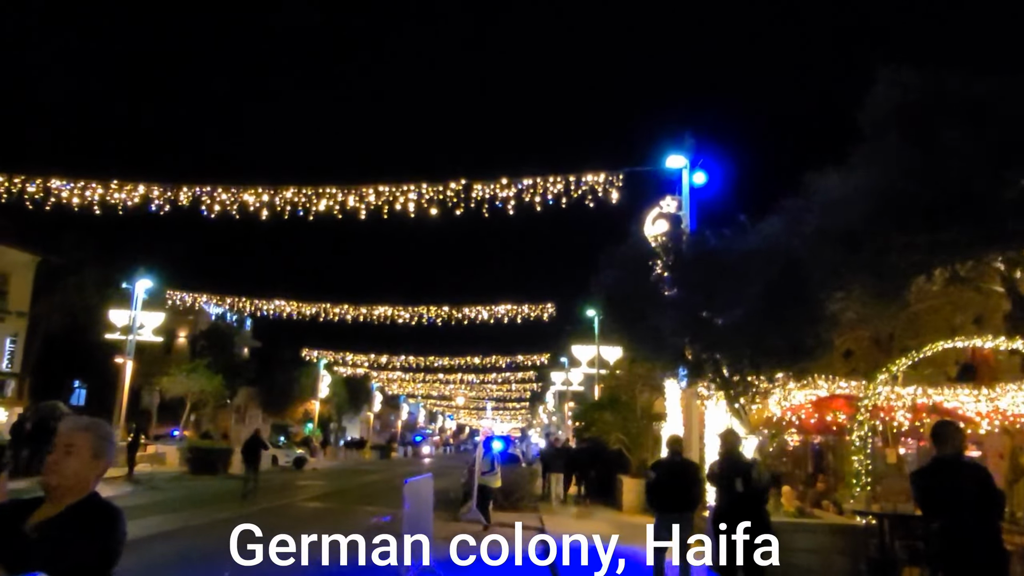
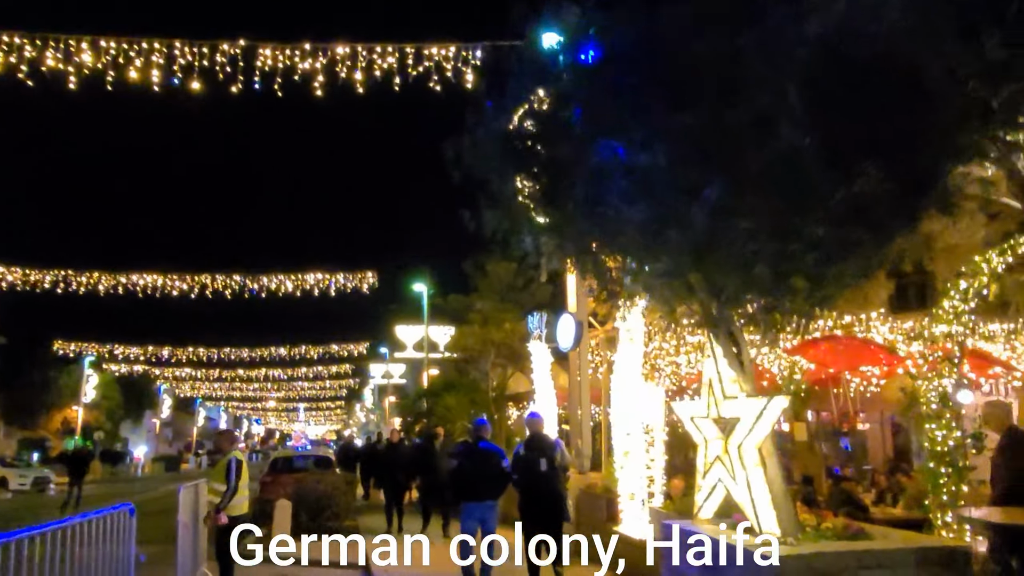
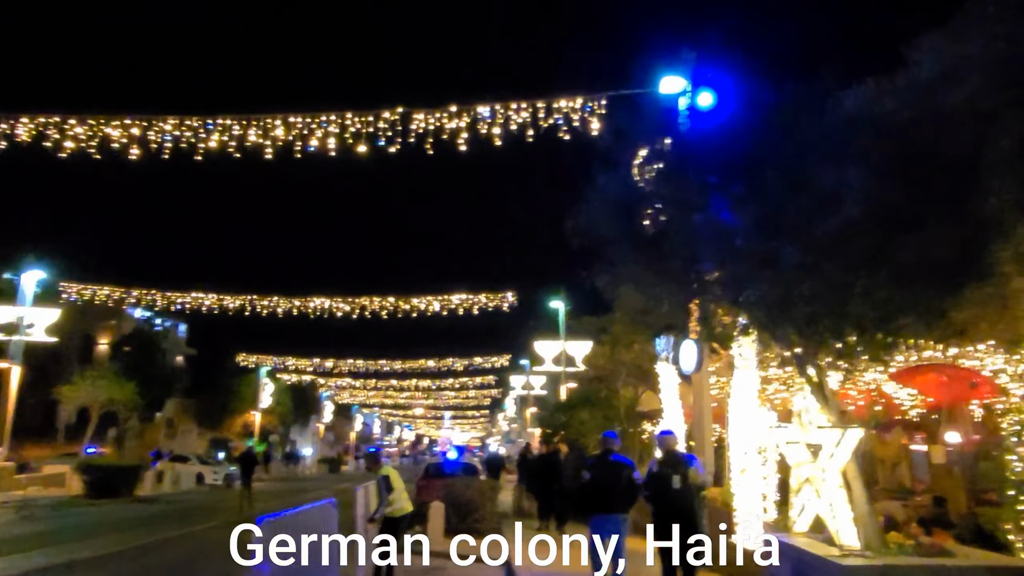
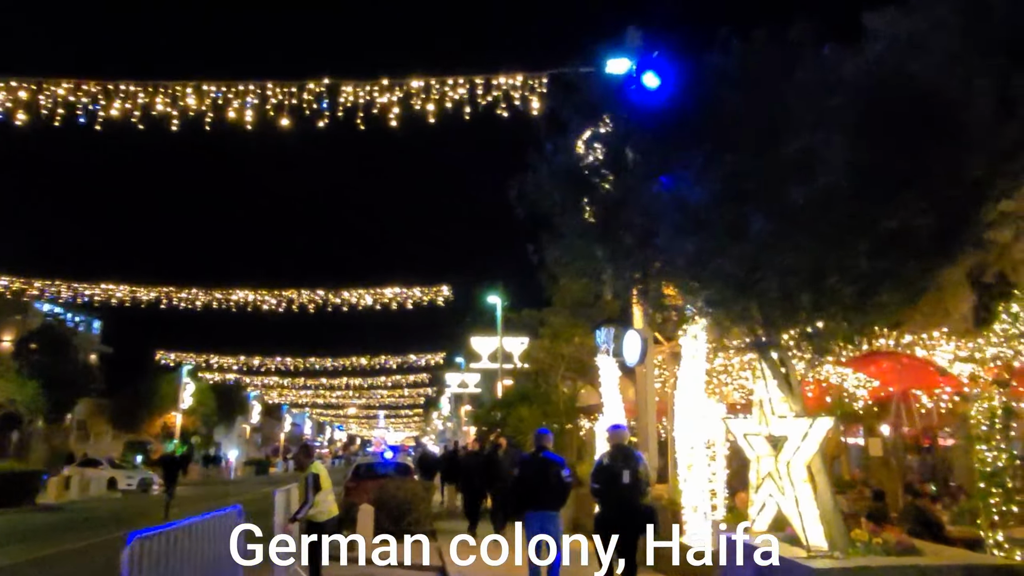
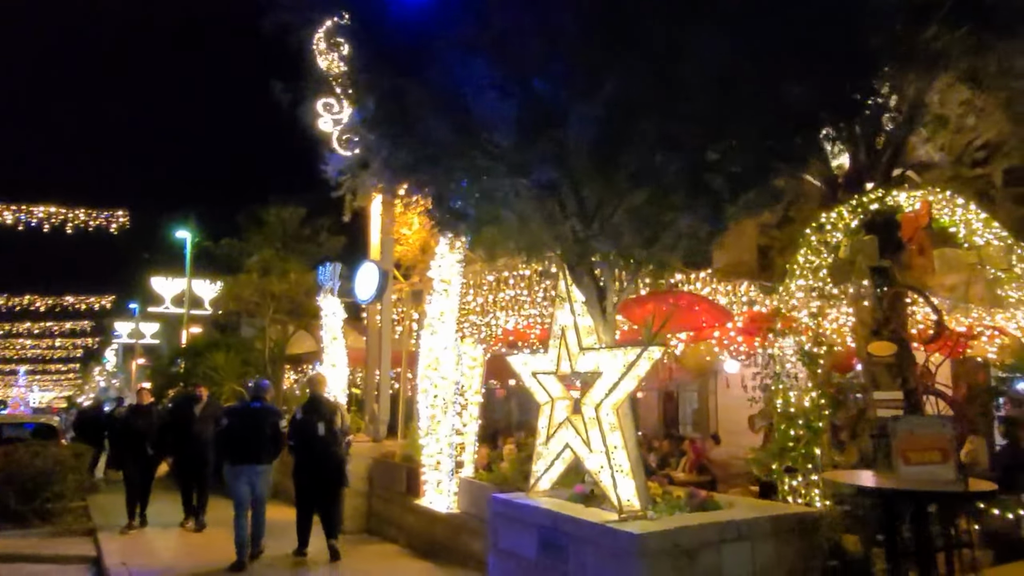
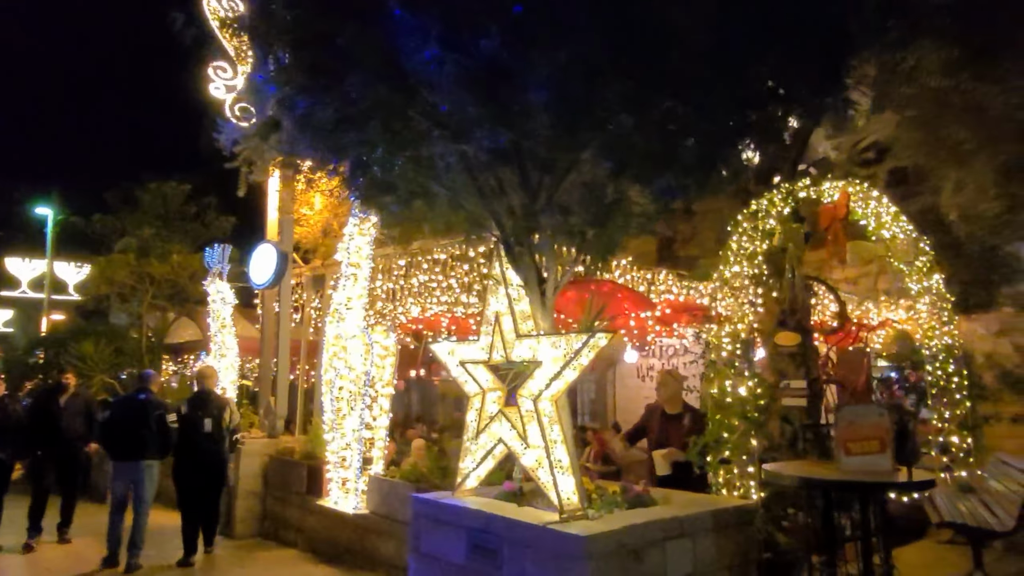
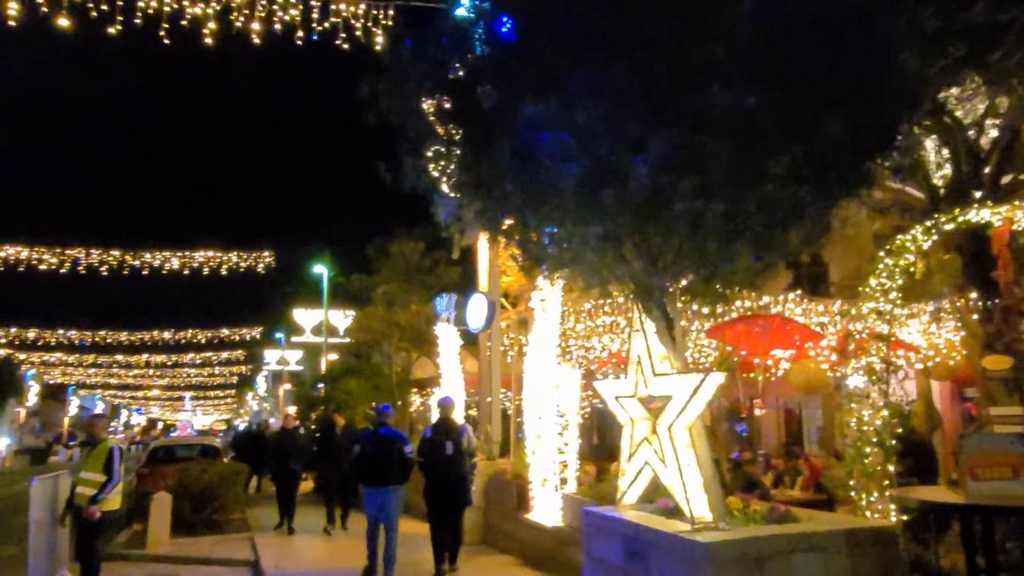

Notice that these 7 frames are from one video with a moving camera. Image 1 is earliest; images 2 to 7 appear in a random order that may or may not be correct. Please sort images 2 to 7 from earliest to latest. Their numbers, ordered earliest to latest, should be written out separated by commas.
3, 4, 2, 7, 5, 6
